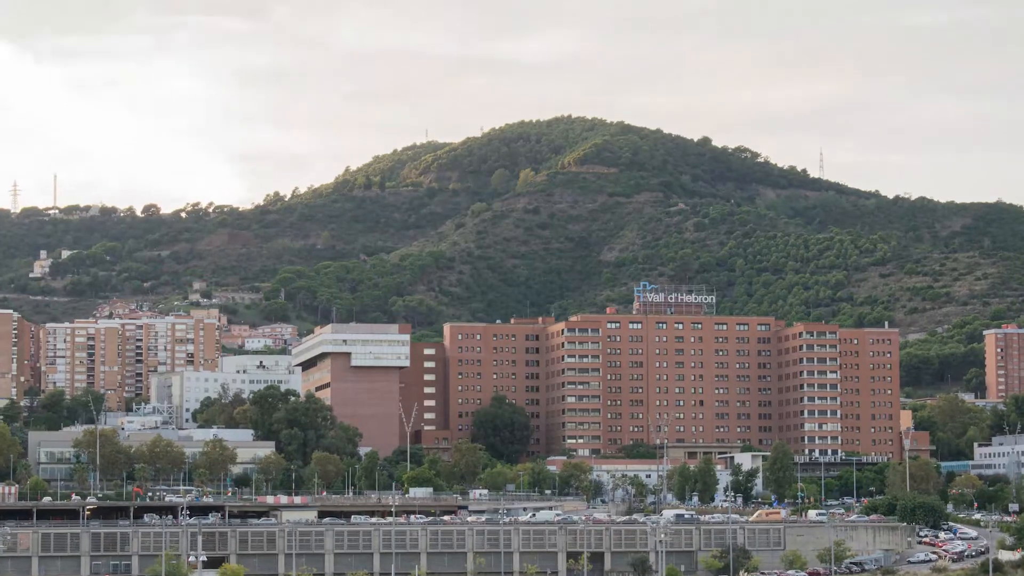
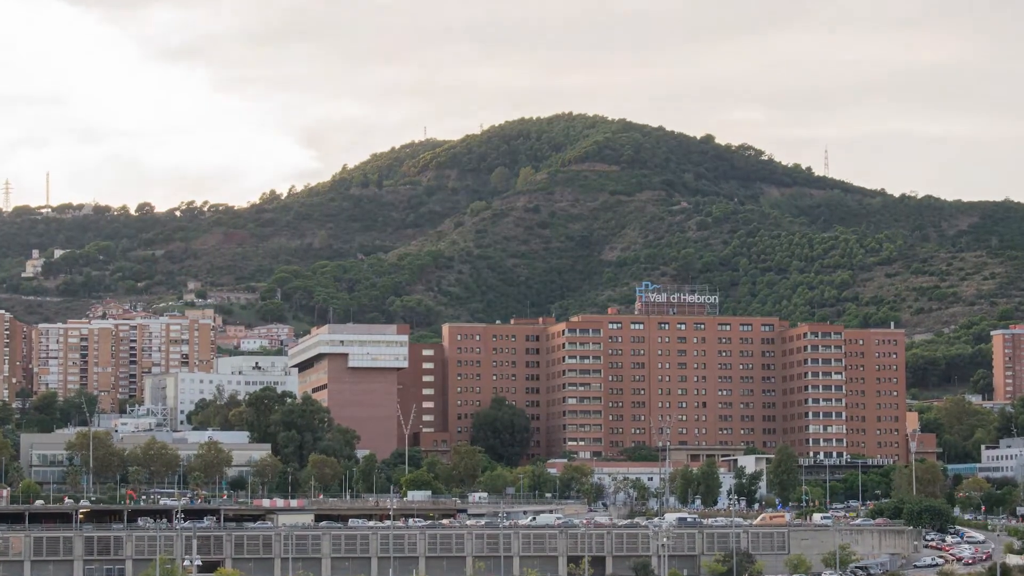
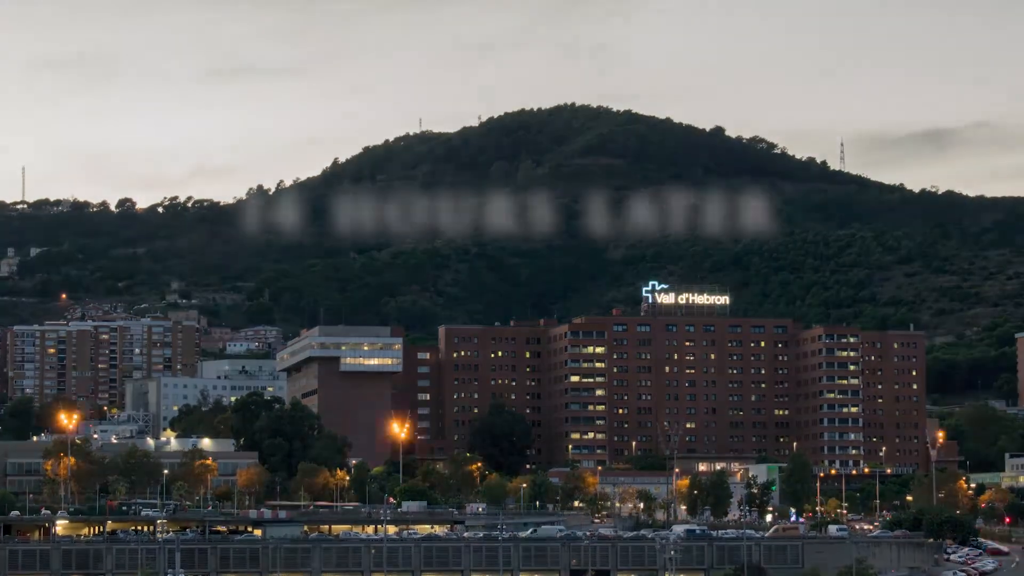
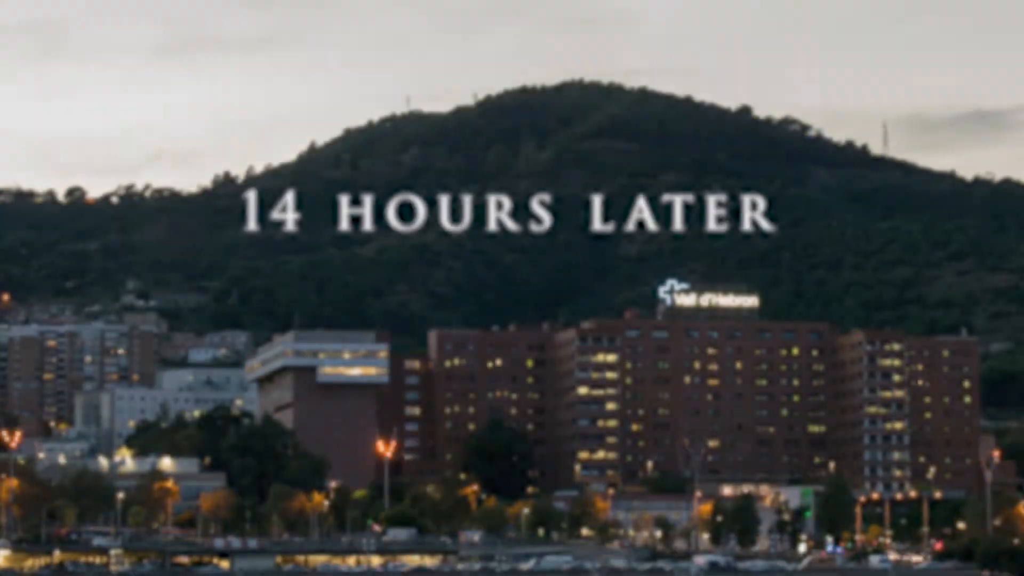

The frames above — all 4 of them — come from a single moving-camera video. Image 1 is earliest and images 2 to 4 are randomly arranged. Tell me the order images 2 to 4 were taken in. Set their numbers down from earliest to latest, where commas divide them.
2, 3, 4
